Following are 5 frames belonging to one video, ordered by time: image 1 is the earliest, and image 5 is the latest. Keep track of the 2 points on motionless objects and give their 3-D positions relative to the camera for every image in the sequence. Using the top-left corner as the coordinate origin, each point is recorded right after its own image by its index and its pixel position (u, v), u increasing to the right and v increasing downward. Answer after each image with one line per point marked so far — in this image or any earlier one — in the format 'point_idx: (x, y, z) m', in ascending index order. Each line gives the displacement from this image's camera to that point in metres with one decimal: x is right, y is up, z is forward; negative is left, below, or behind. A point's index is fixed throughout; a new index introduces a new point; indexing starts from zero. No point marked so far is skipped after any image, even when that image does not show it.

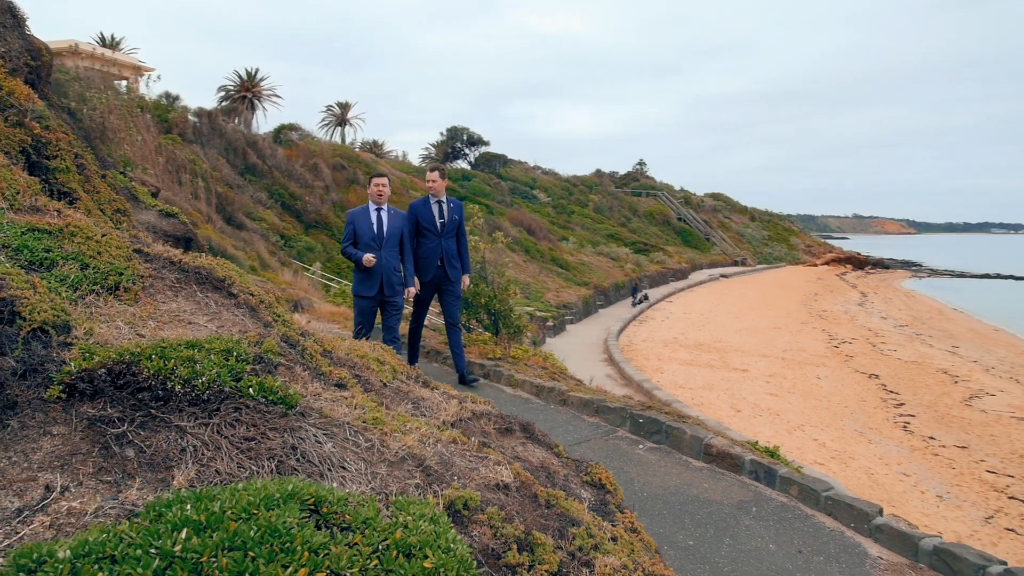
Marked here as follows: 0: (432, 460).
0: (-0.4, -0.8, +3.0) m
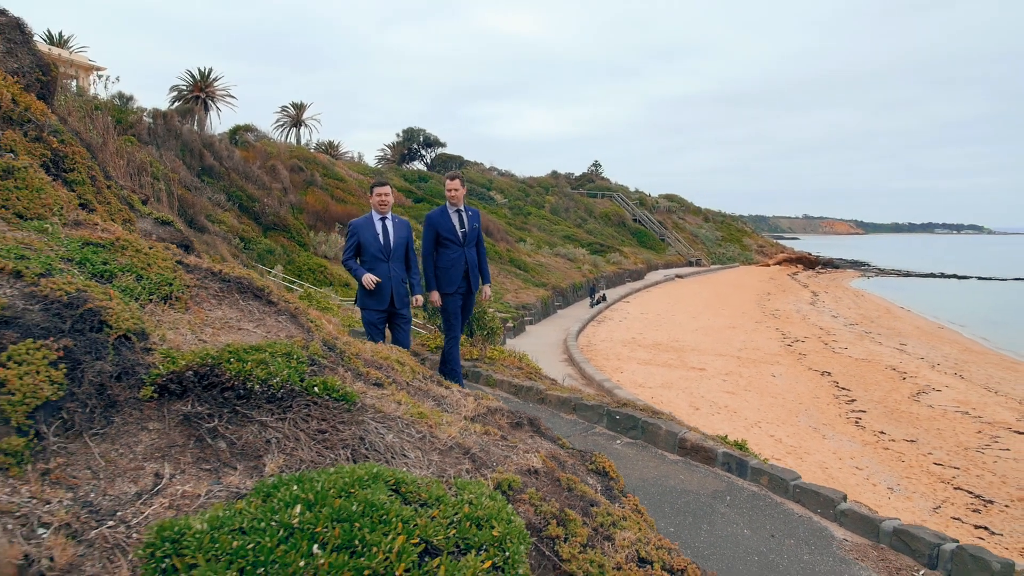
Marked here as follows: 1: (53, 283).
0: (-0.2, -0.9, +3.4) m
1: (-2.2, 0.0, +3.0) m
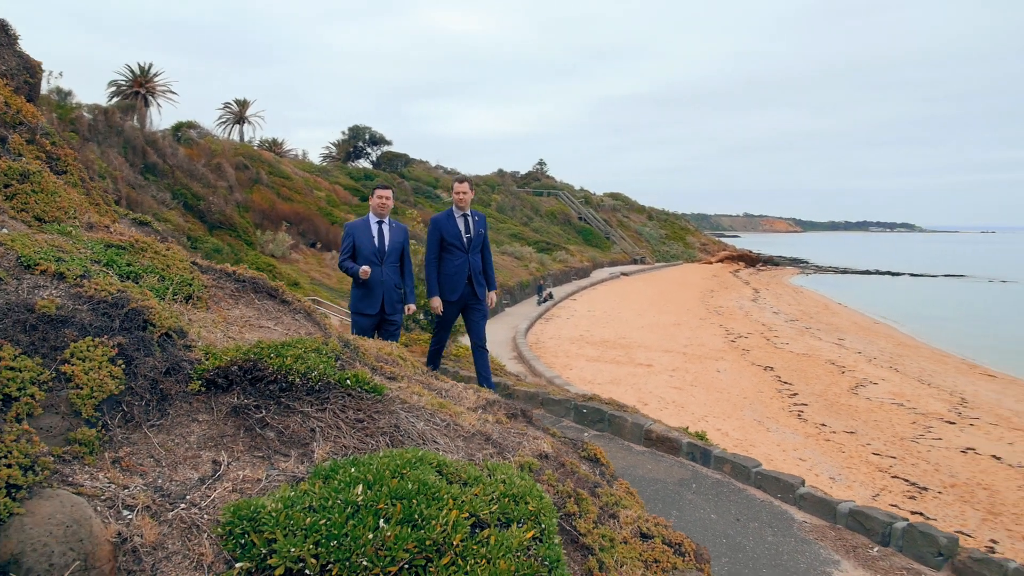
0: (-0.1, -0.9, +3.7) m
1: (-2.1, 0.0, +3.1) m
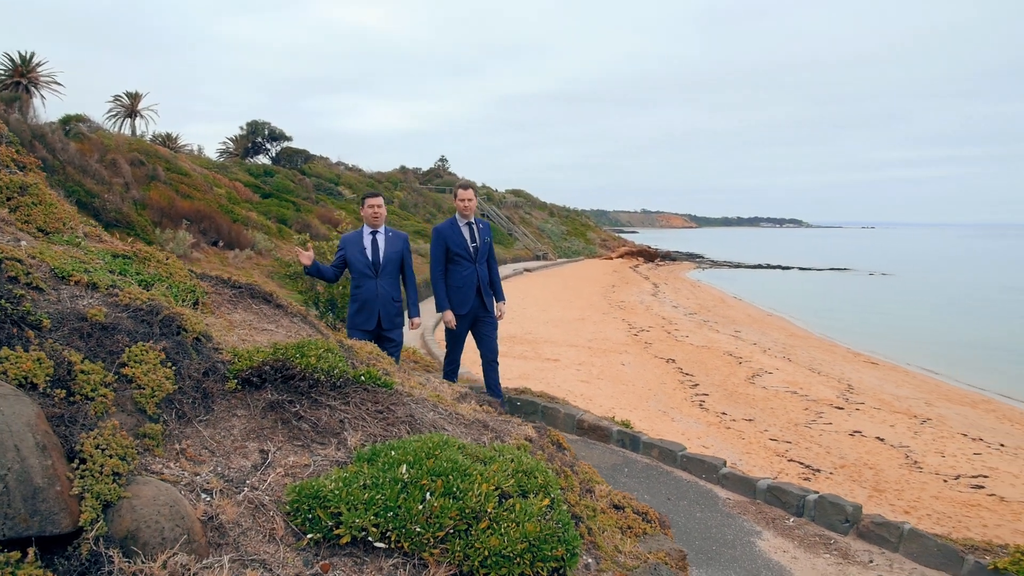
0: (-0.2, -0.9, +4.1) m
1: (-2.1, 0.0, +3.3) m
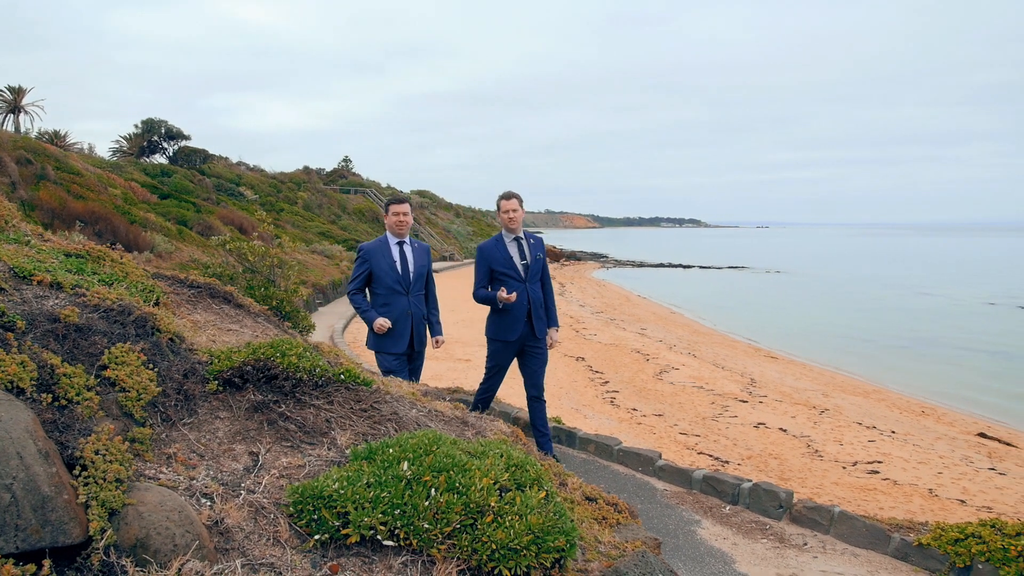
0: (-0.3, -0.9, +4.1) m
1: (-2.1, 0.0, +3.1) m
